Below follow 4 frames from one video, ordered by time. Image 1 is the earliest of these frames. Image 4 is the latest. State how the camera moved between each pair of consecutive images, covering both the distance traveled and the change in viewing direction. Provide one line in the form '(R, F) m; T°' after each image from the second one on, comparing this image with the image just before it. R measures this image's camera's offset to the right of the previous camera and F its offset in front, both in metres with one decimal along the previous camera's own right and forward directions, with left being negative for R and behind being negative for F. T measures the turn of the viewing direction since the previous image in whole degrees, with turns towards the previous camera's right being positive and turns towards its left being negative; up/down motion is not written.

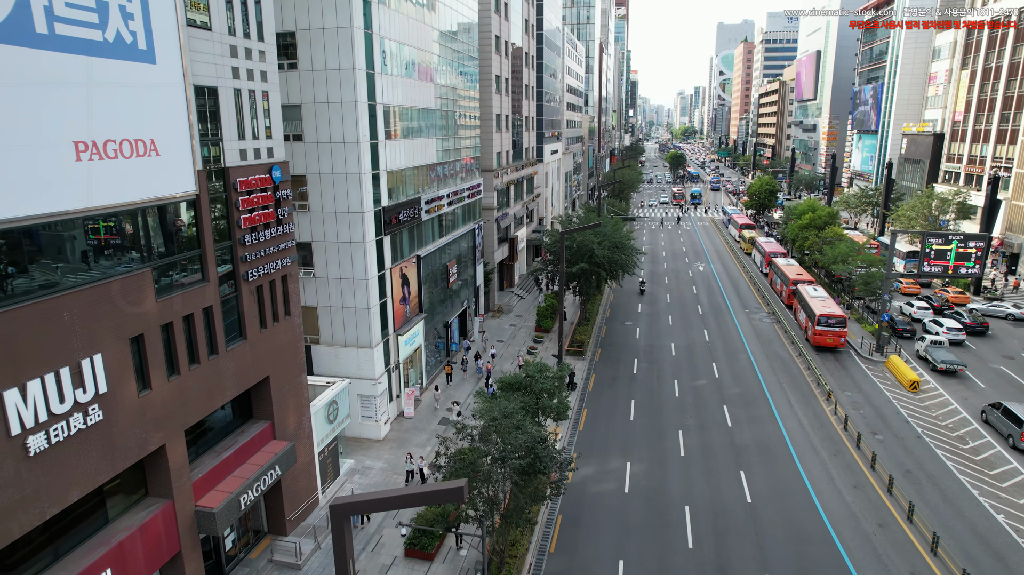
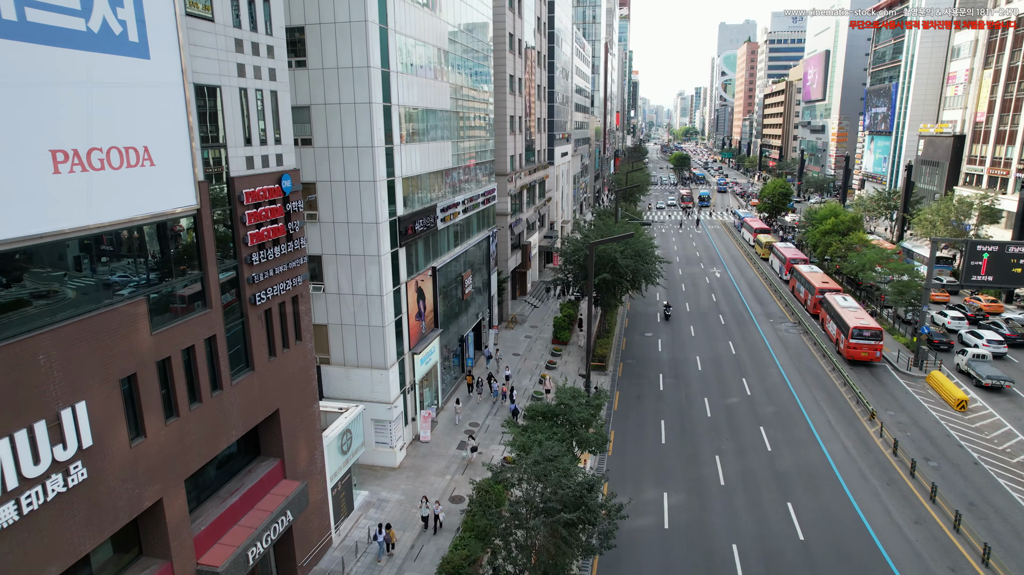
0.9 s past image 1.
(-1.0, +2.2) m; 0°
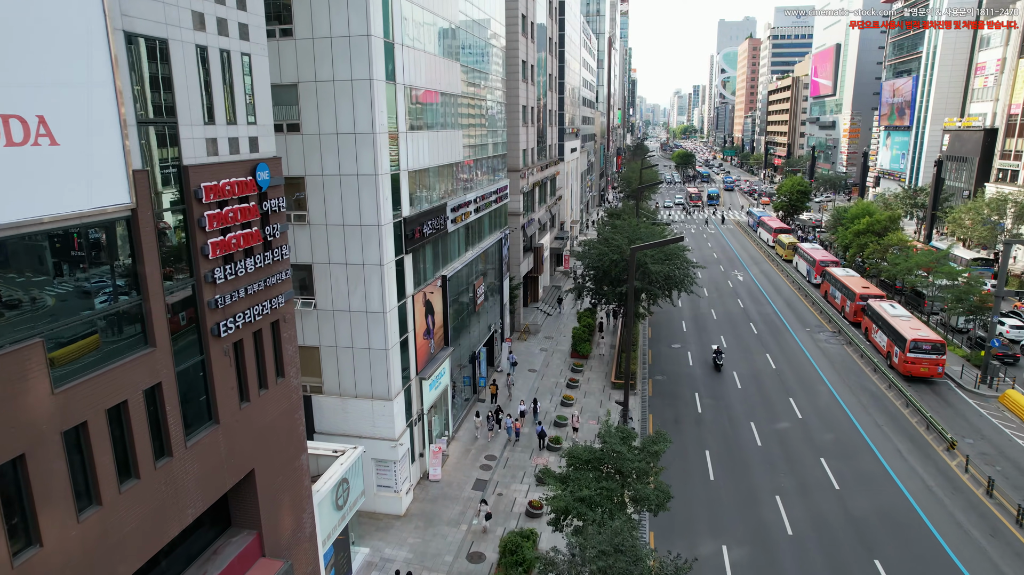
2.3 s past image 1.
(-1.0, +4.4) m; 0°
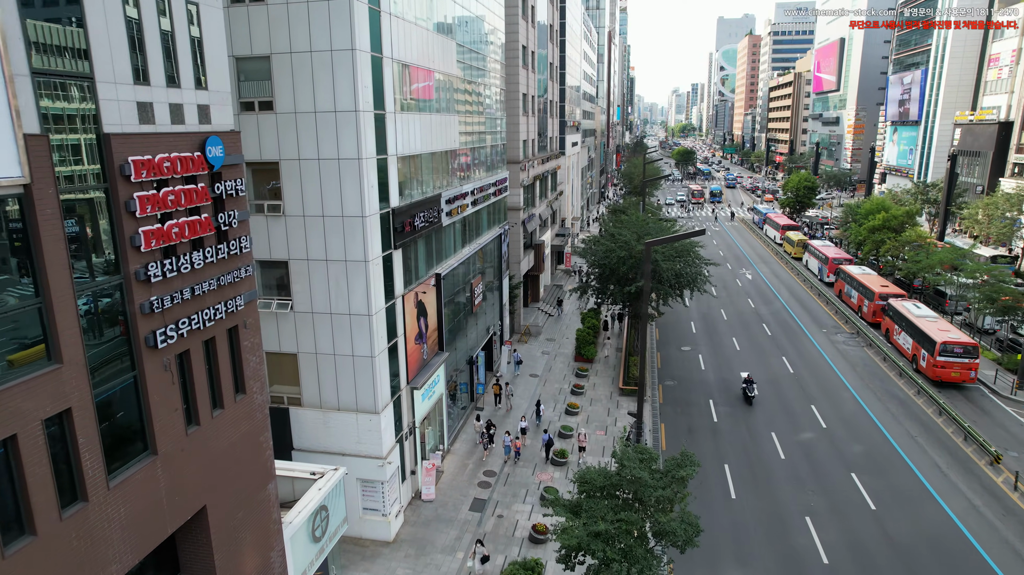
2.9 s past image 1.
(-0.1, +2.5) m; 0°
